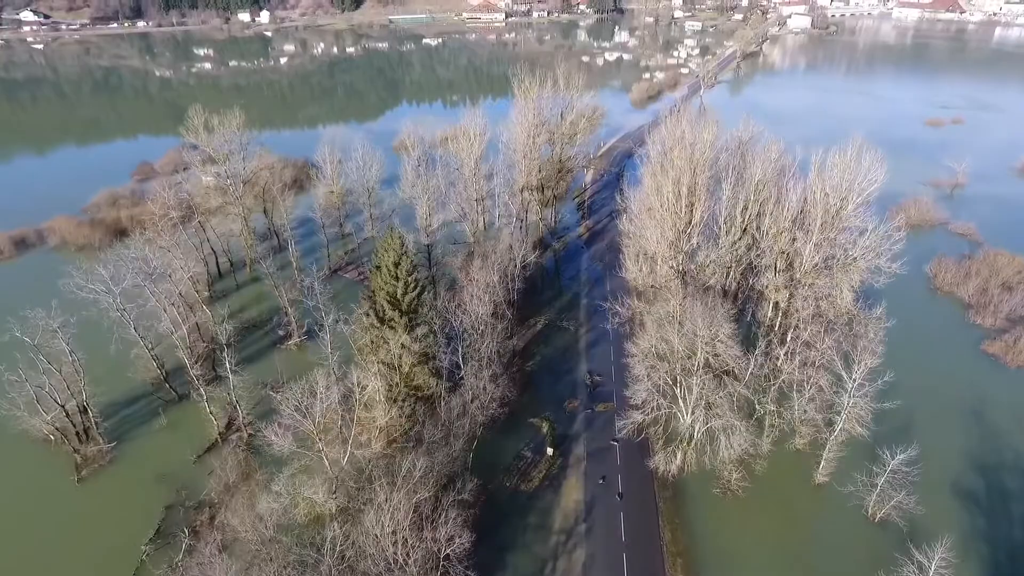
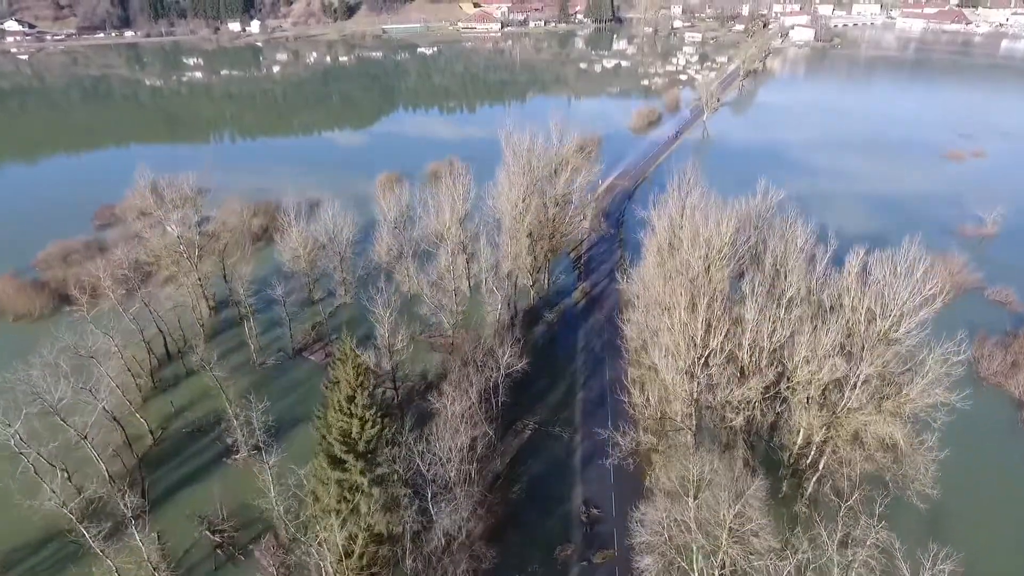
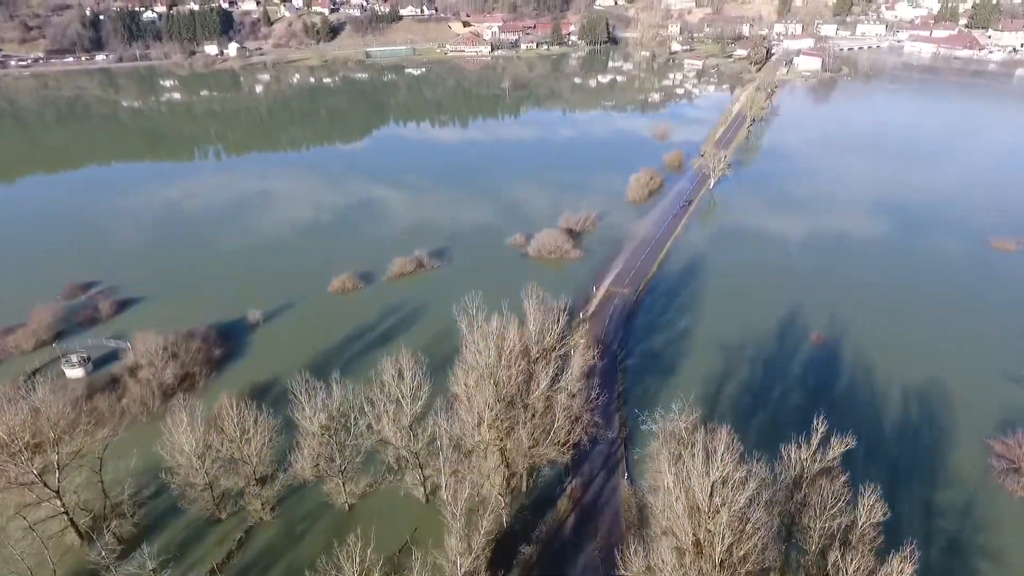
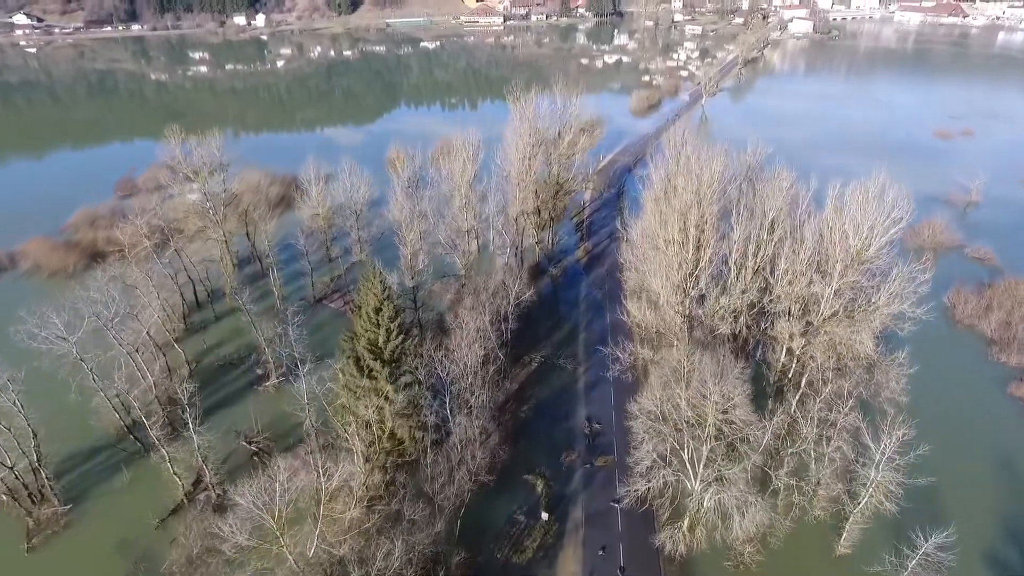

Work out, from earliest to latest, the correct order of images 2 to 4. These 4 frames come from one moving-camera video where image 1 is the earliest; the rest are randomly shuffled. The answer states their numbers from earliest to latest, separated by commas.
4, 2, 3
